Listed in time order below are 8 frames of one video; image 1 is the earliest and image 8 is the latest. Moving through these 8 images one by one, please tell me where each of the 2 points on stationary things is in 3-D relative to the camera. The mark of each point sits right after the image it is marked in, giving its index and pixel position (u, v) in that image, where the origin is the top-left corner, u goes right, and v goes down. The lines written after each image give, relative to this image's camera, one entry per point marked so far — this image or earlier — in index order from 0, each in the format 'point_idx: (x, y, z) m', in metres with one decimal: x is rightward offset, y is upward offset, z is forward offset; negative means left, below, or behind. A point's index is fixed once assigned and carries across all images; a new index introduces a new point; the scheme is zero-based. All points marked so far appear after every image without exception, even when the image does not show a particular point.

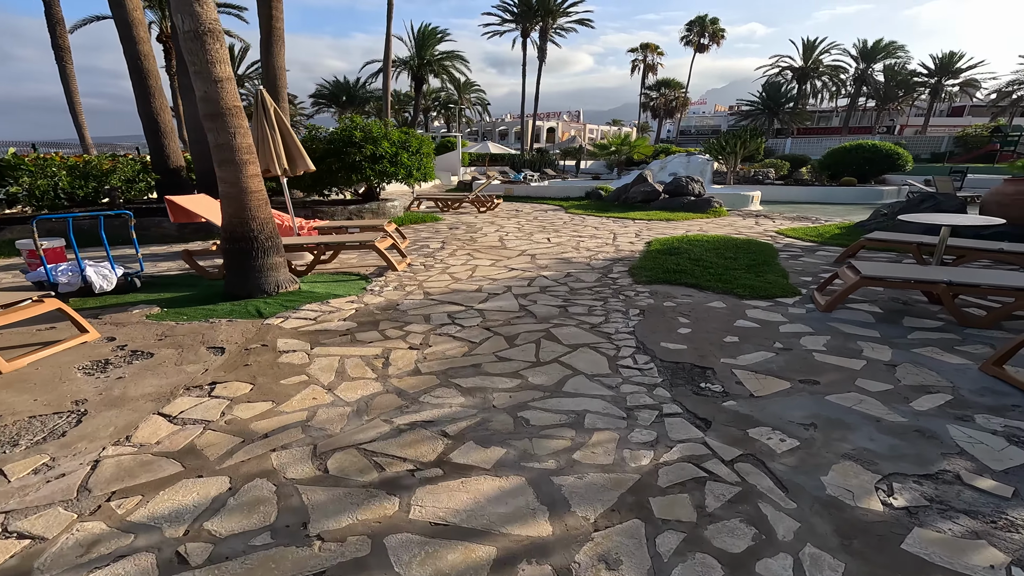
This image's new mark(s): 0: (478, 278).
0: (-0.4, +0.1, +6.2) m
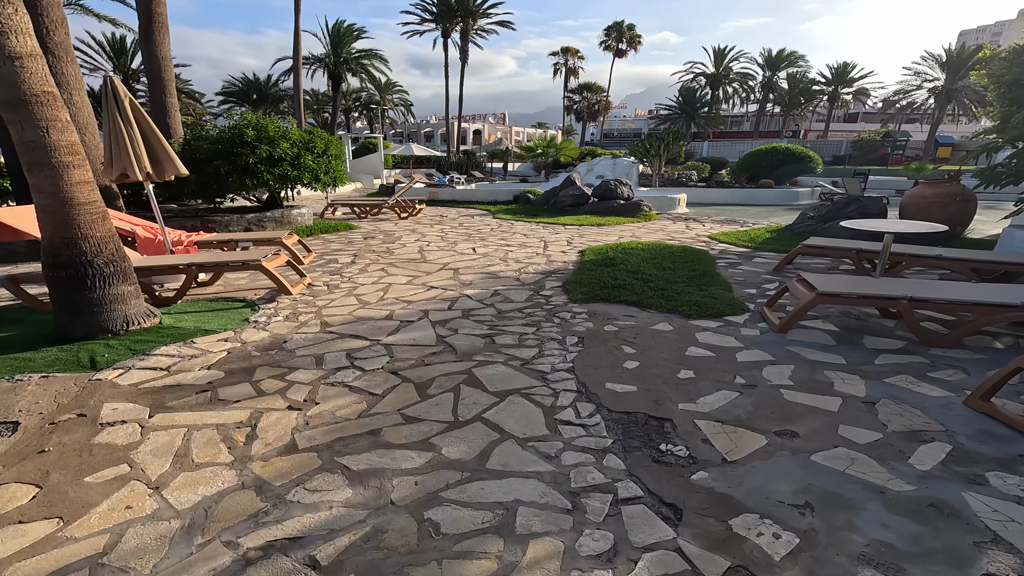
0: (-1.2, -0.1, +5.3) m
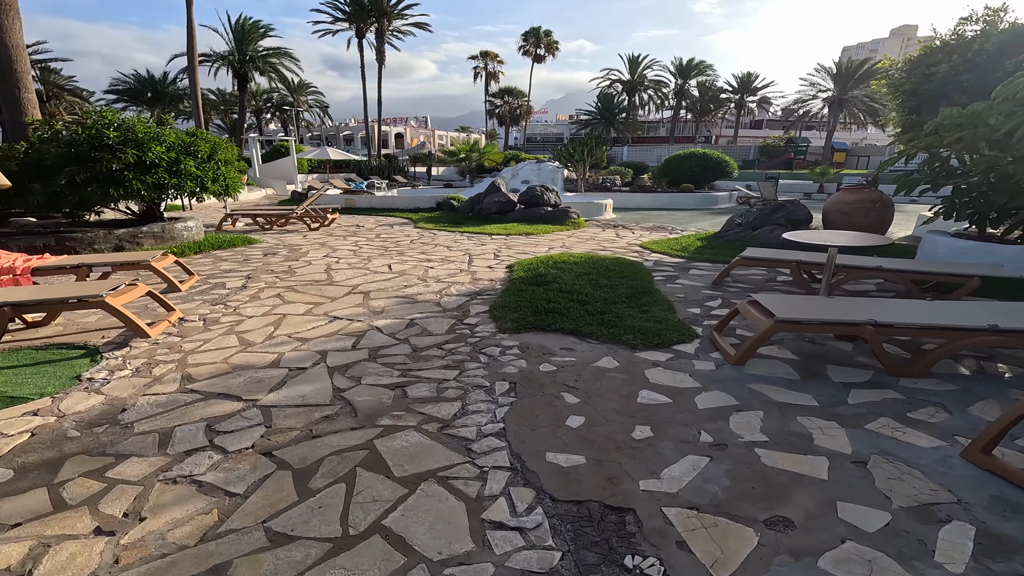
0: (-1.8, -0.4, +4.3) m
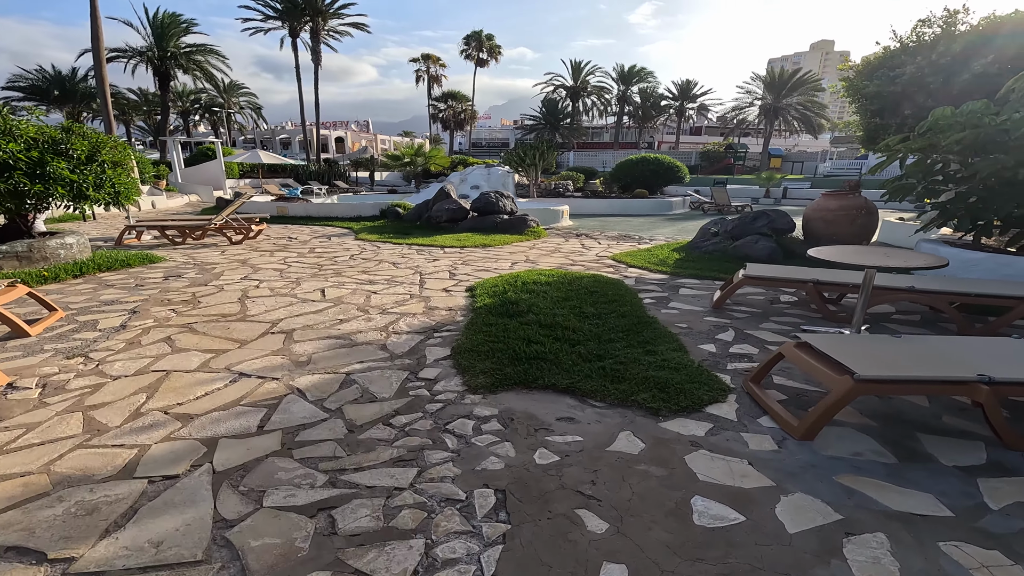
0: (-1.9, -0.7, +3.0) m
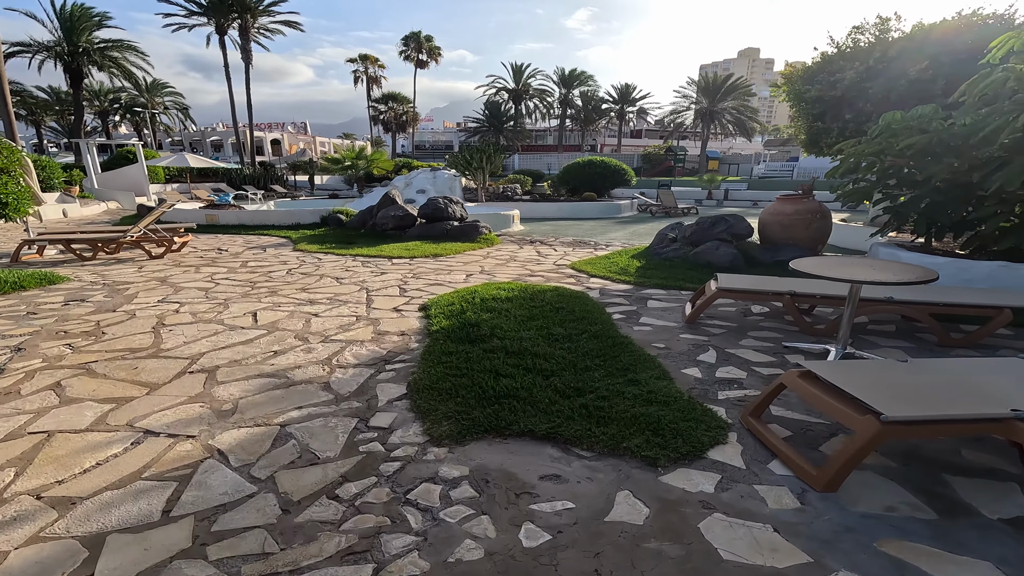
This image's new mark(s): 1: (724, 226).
0: (-2.0, -0.9, +2.3) m
1: (+3.1, +0.9, +8.1) m
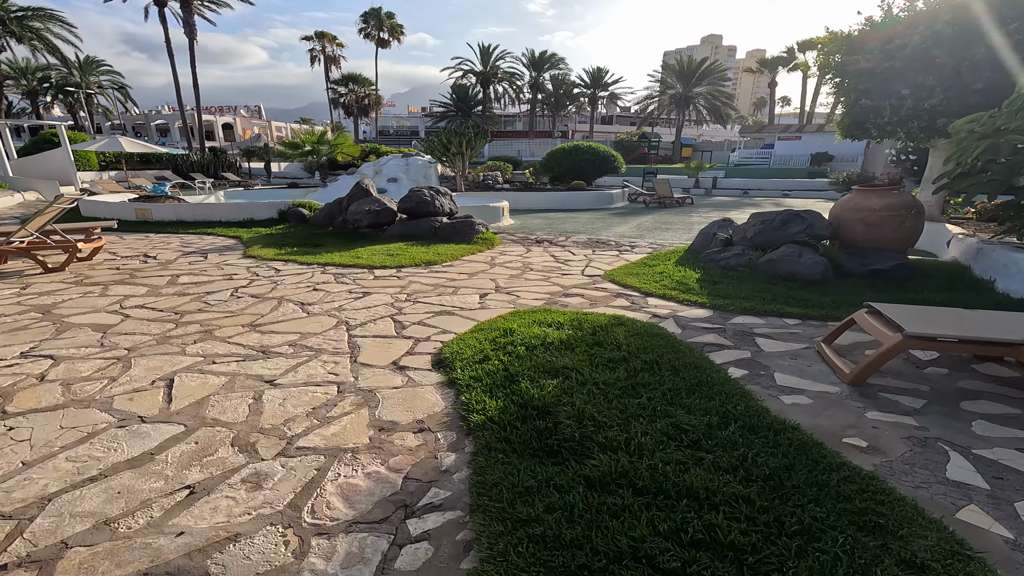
0: (-1.4, -1.3, +0.3) m
1: (+3.3, +0.7, +6.5) m
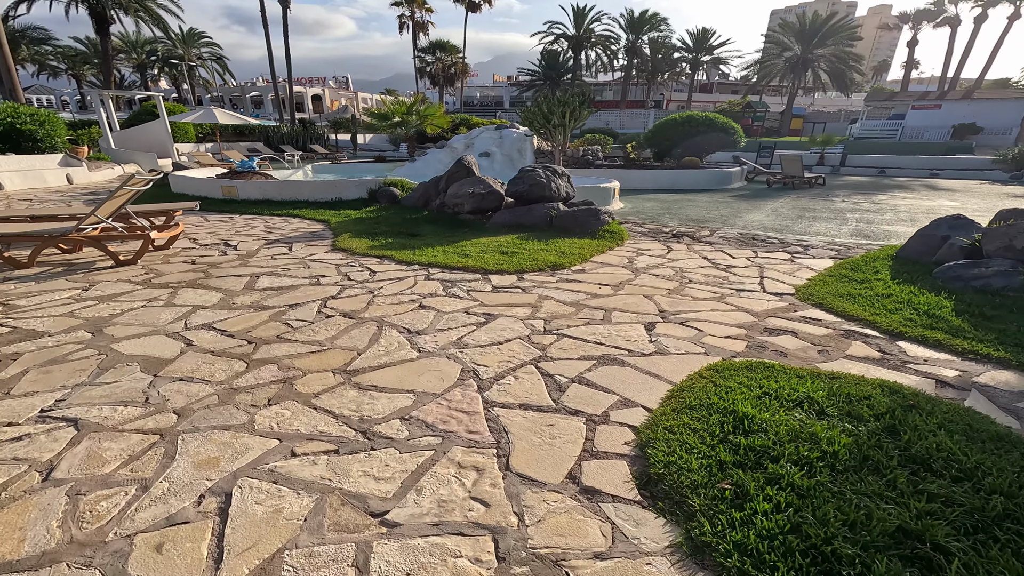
0: (-0.9, -1.7, -1.0) m
1: (+4.7, +0.4, +4.4) m
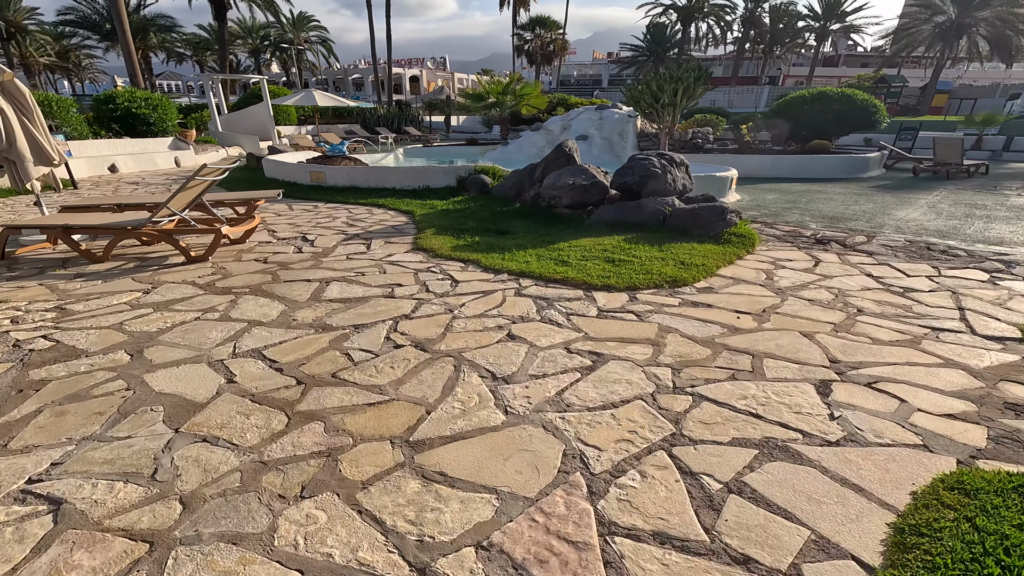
0: (-1.0, -2.0, -1.7) m
1: (+5.4, +0.1, +2.7) m
